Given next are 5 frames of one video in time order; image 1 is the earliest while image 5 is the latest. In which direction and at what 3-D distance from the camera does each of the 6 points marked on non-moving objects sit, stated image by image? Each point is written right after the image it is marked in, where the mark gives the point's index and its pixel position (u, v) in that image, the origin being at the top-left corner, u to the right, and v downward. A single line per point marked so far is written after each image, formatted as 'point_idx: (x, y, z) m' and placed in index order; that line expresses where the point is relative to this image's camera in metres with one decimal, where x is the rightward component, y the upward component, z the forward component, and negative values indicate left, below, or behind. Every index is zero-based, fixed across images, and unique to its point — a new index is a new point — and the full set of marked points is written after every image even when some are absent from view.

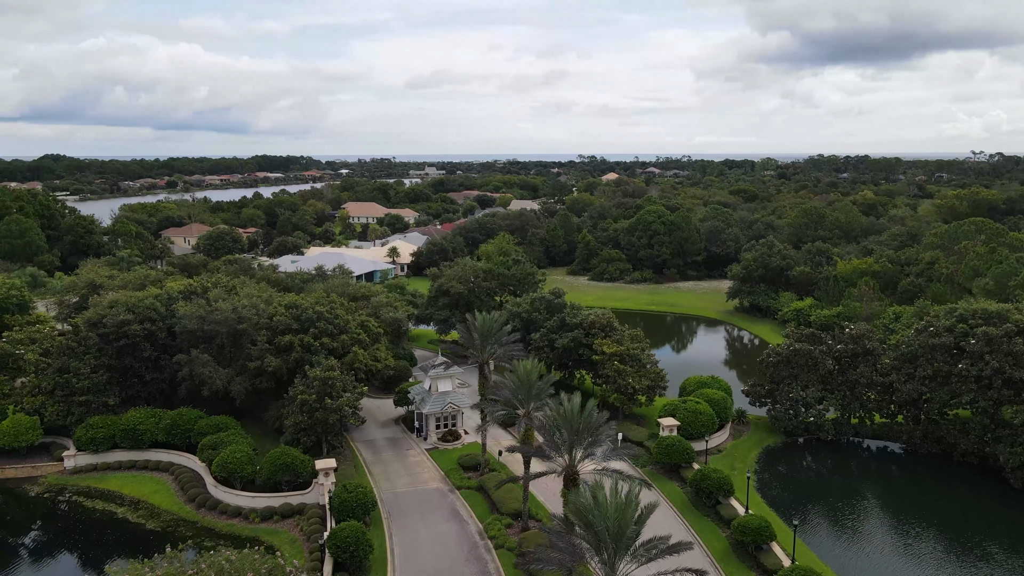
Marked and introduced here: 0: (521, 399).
0: (+0.2, -3.0, +19.0) m
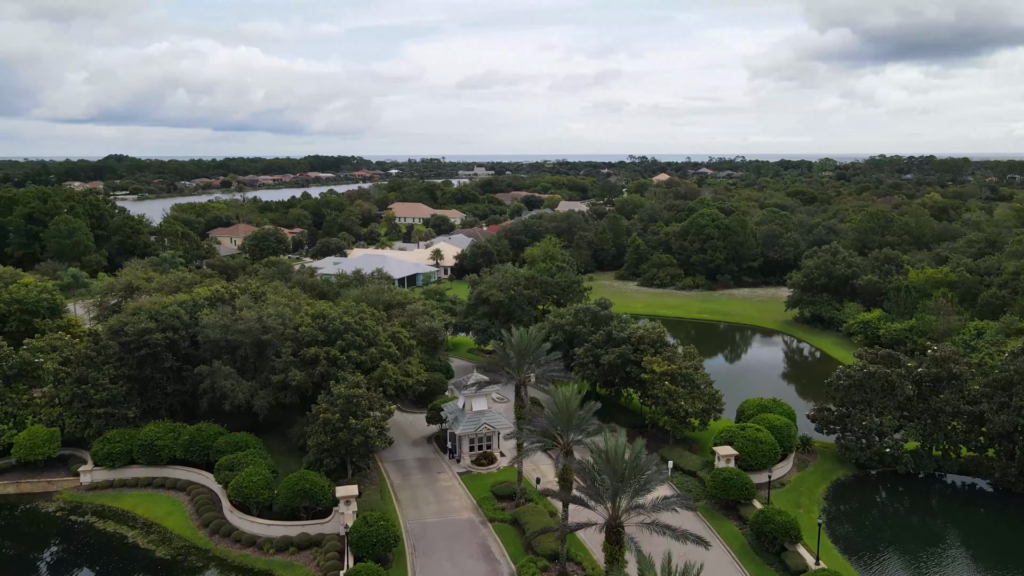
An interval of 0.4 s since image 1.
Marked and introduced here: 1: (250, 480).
0: (+1.1, -3.3, +17.0) m
1: (-7.0, -5.2, +19.6) m
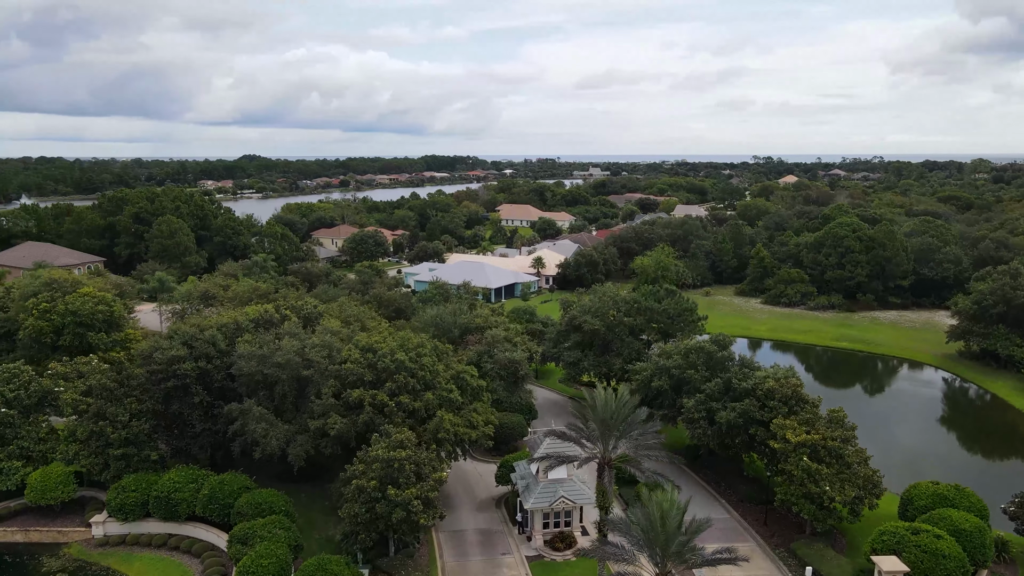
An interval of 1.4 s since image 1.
0: (+2.3, -4.3, +11.9) m
1: (-5.4, -5.9, +15.7) m
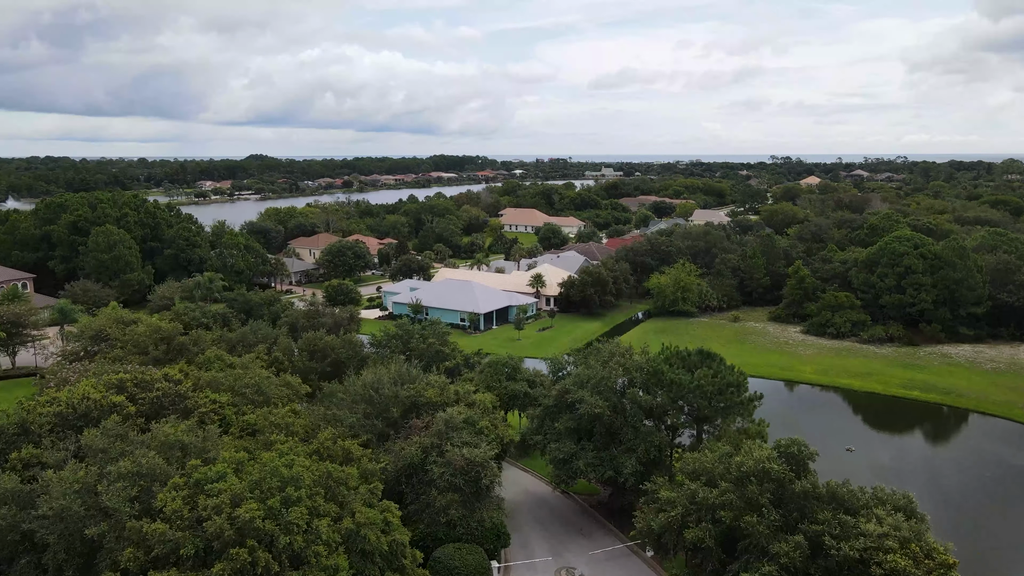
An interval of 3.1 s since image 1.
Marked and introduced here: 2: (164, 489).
0: (+1.1, -5.9, +3.3) m
1: (-6.5, -7.4, +7.3) m
2: (-5.9, -3.4, +12.4) m
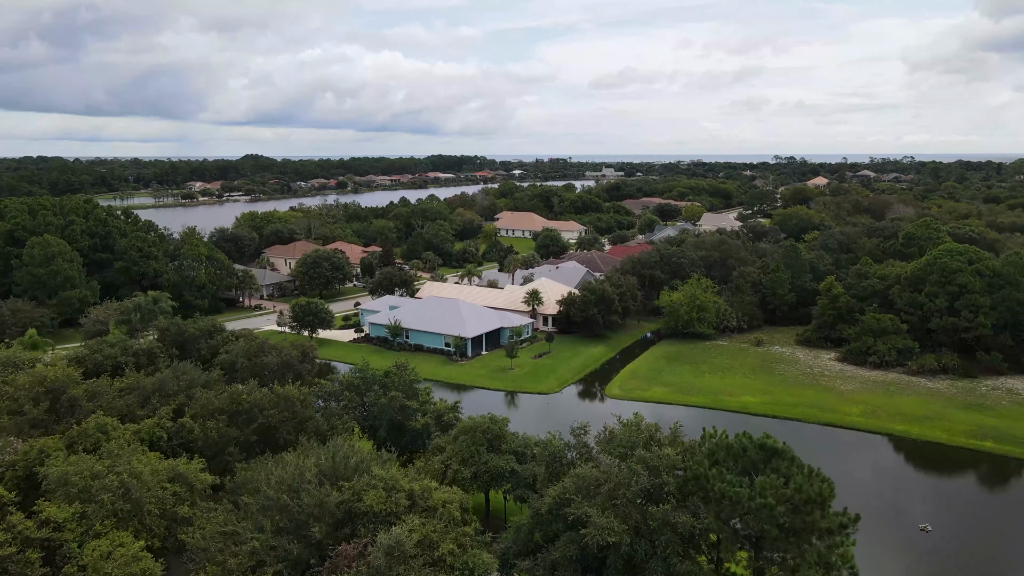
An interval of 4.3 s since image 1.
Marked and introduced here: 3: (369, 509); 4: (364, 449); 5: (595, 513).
0: (+0.6, -7.0, -2.6) m
1: (-7.0, -8.6, +1.3) m
2: (-6.3, -4.5, +6.5) m
3: (-2.7, -4.1, +13.7) m
4: (-3.4, -3.4, +17.3) m
5: (+1.4, -3.8, +12.5) m
